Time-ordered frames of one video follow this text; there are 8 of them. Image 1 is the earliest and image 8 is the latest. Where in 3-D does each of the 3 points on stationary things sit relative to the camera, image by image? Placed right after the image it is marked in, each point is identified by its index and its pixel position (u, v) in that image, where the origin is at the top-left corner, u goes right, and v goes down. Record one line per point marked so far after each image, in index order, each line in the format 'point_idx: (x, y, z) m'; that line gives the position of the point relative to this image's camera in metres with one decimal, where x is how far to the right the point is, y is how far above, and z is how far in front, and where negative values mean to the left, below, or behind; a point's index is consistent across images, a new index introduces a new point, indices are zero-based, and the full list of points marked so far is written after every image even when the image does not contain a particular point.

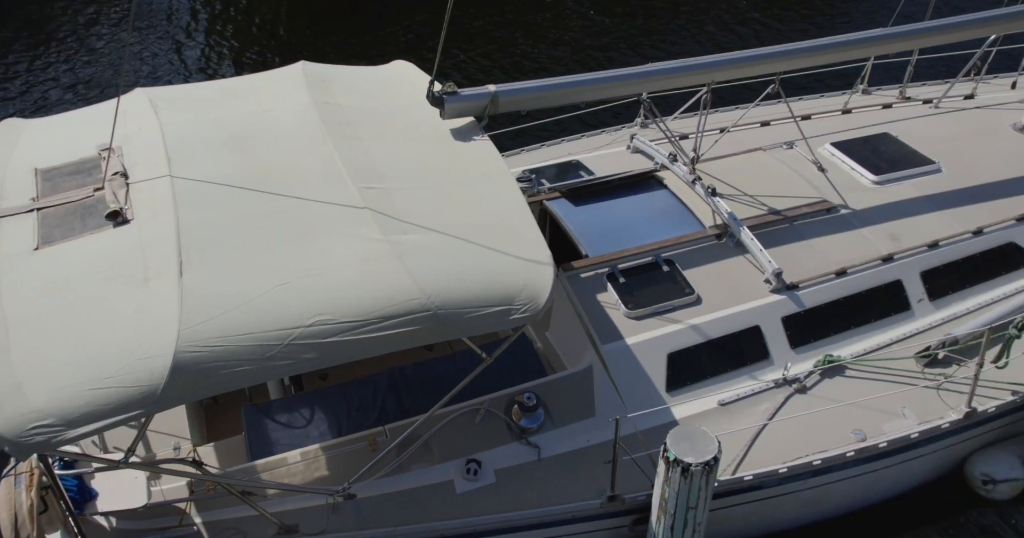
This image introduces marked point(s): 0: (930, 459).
0: (+3.5, -1.6, +6.1) m
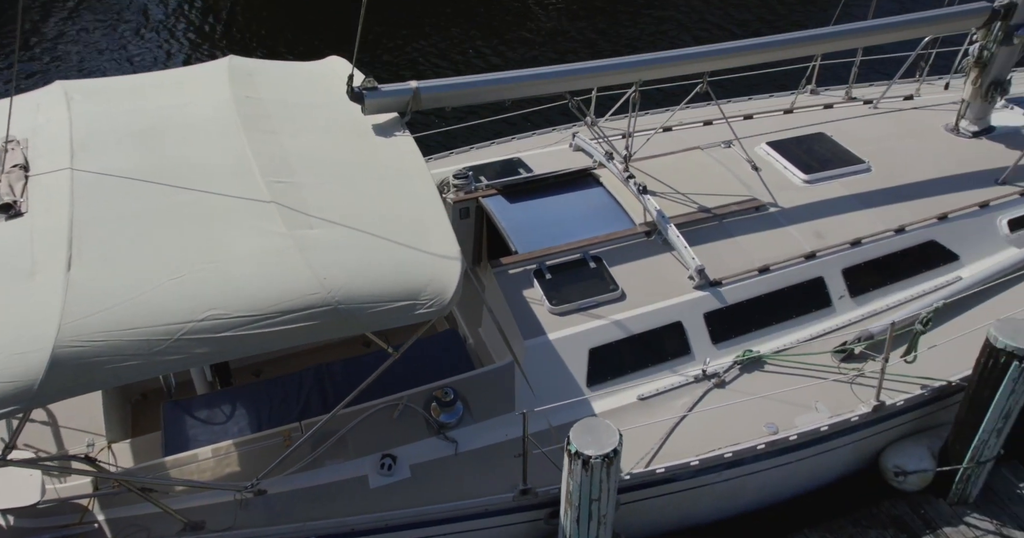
0: (+2.8, -1.6, +6.3) m
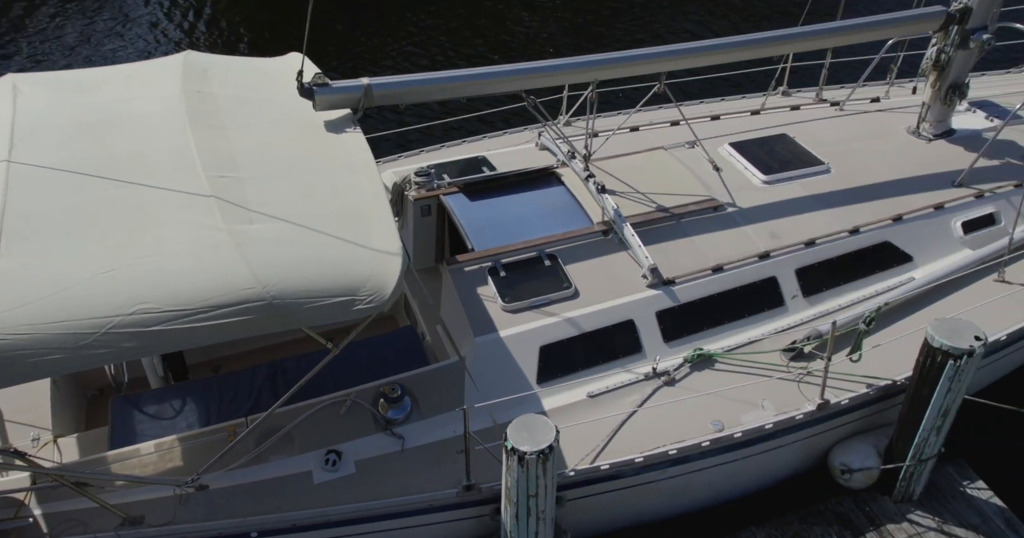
0: (+2.4, -1.6, +6.3) m
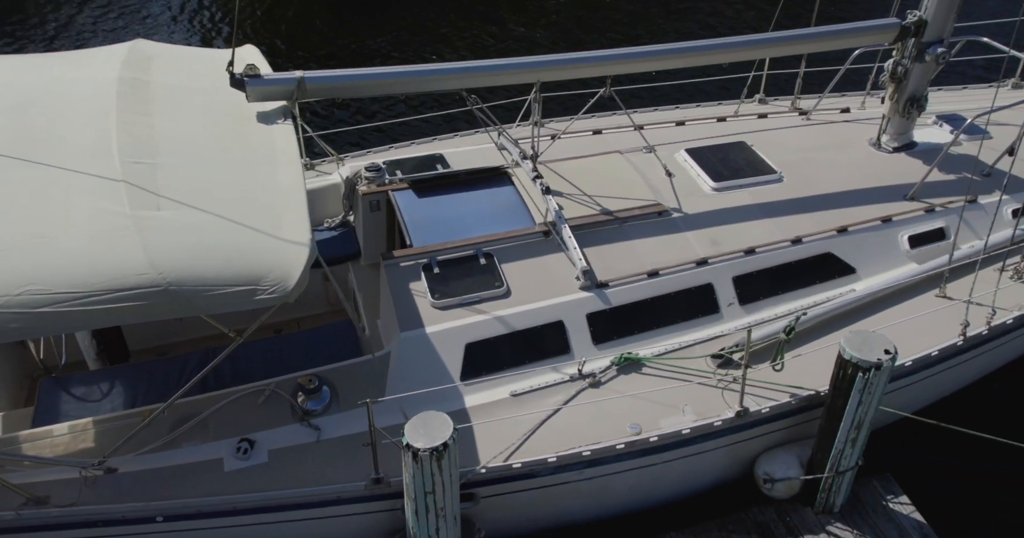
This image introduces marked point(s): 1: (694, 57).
0: (+1.7, -1.6, +6.3) m
1: (+1.9, +2.1, +7.4) m
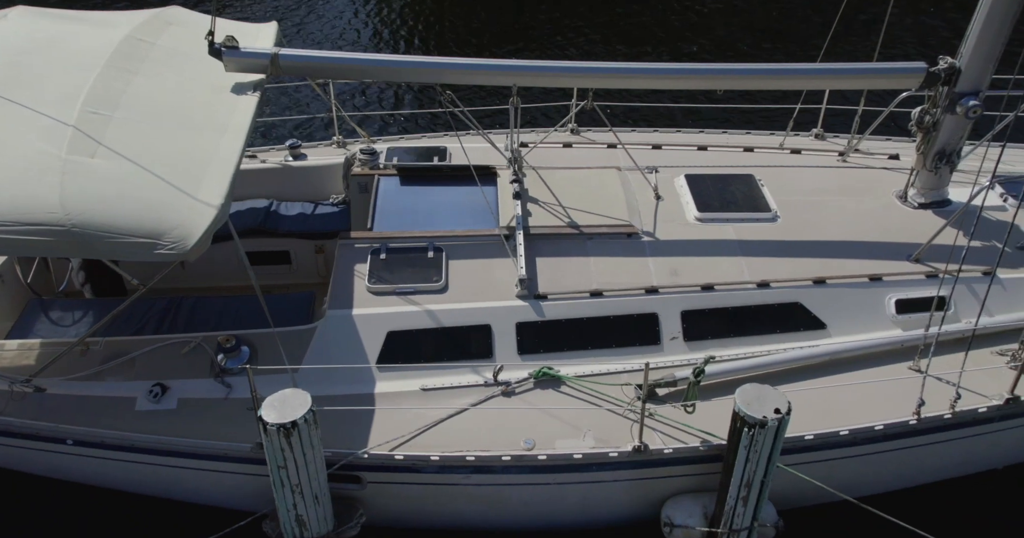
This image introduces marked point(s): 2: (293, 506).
0: (+0.8, -1.8, +6.1) m
1: (+1.7, +1.9, +7.2) m
2: (-1.6, -1.7, +5.4) m
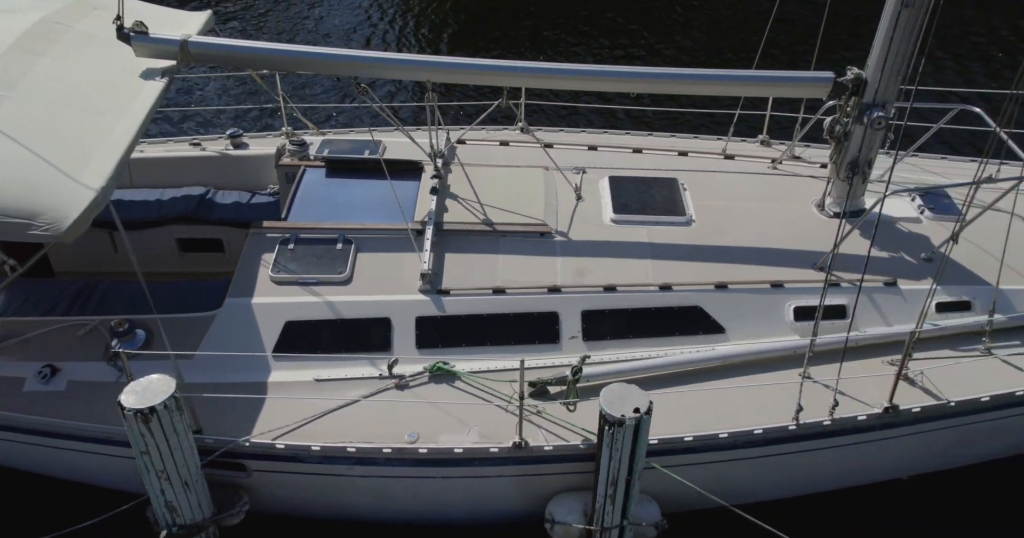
0: (-0.1, -1.8, +6.2) m
1: (+0.9, +1.8, +7.2) m
2: (-2.5, -1.6, +5.4) m
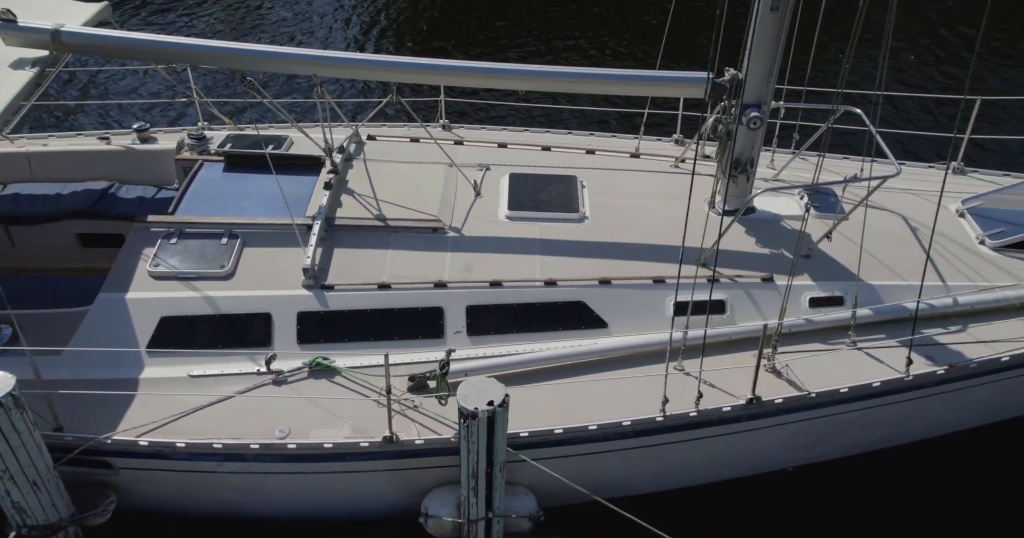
0: (-1.2, -1.8, +6.2) m
1: (-0.2, +1.9, +7.3) m
2: (-3.6, -1.6, +5.3) m
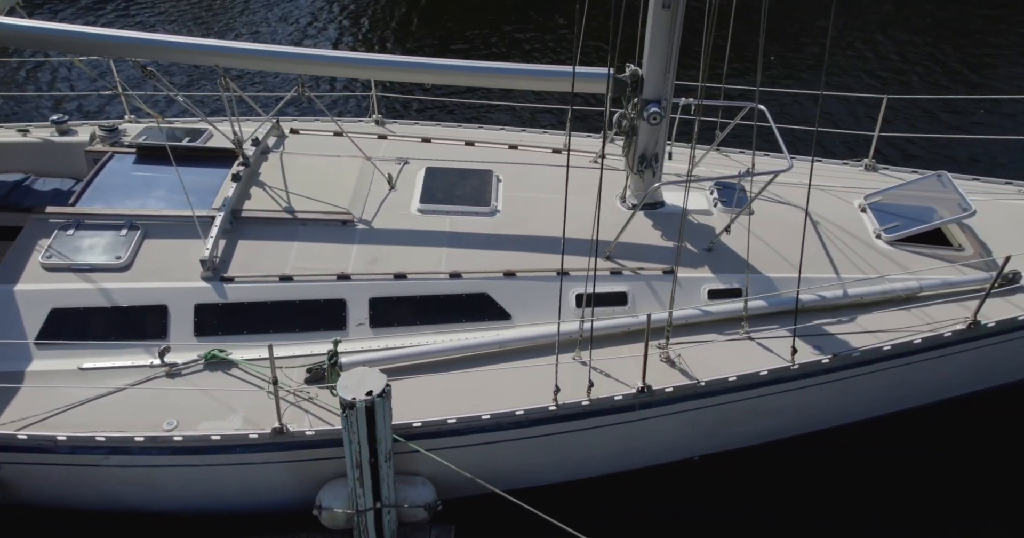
0: (-2.1, -1.7, +6.1) m
1: (-1.2, +2.0, +7.3) m
2: (-4.4, -1.5, +5.2) m
